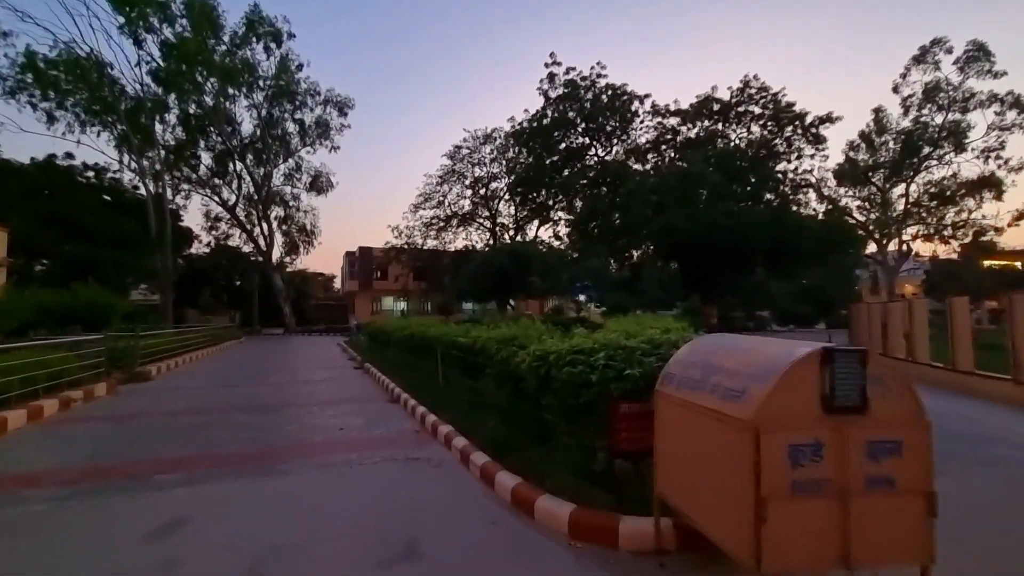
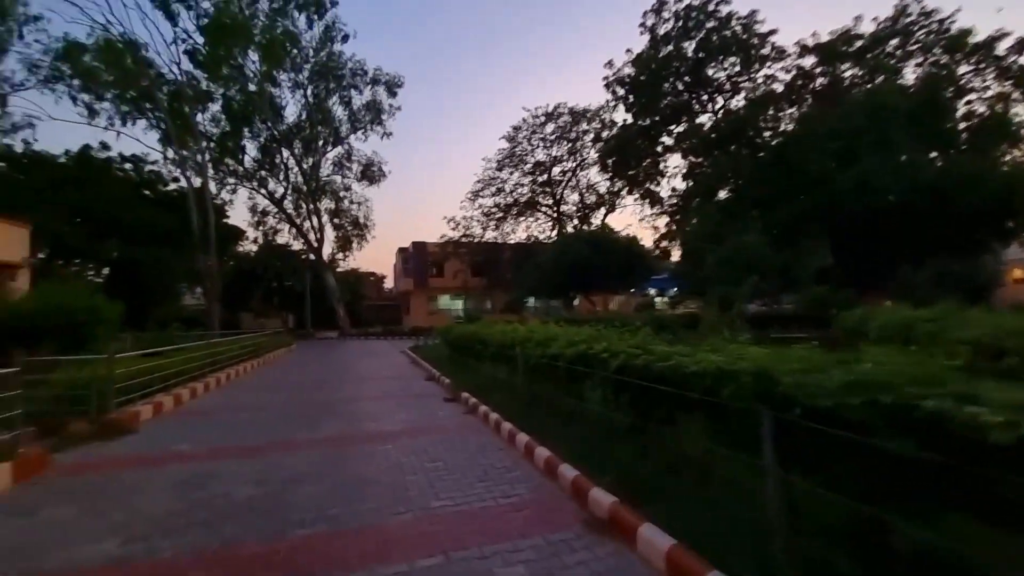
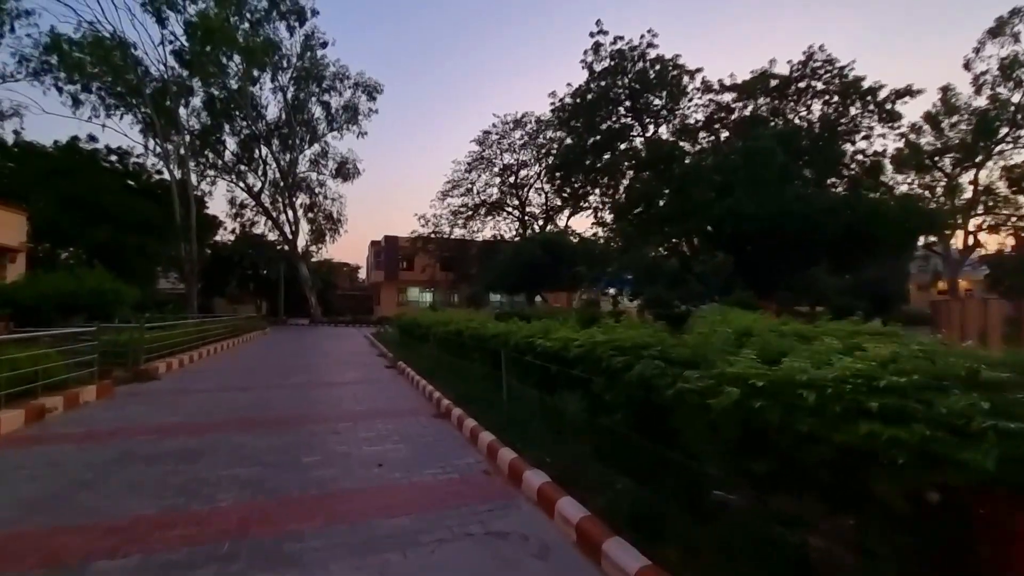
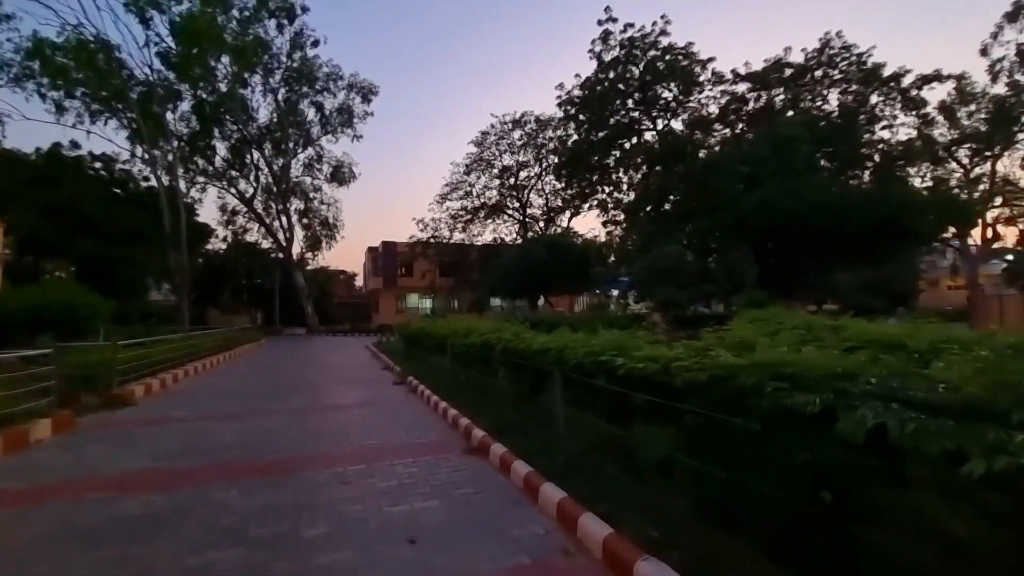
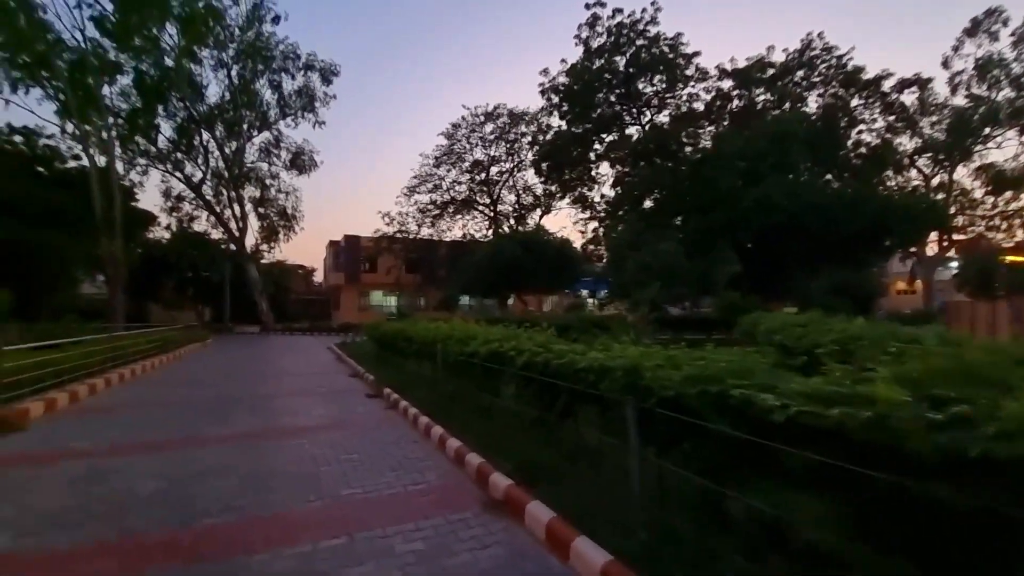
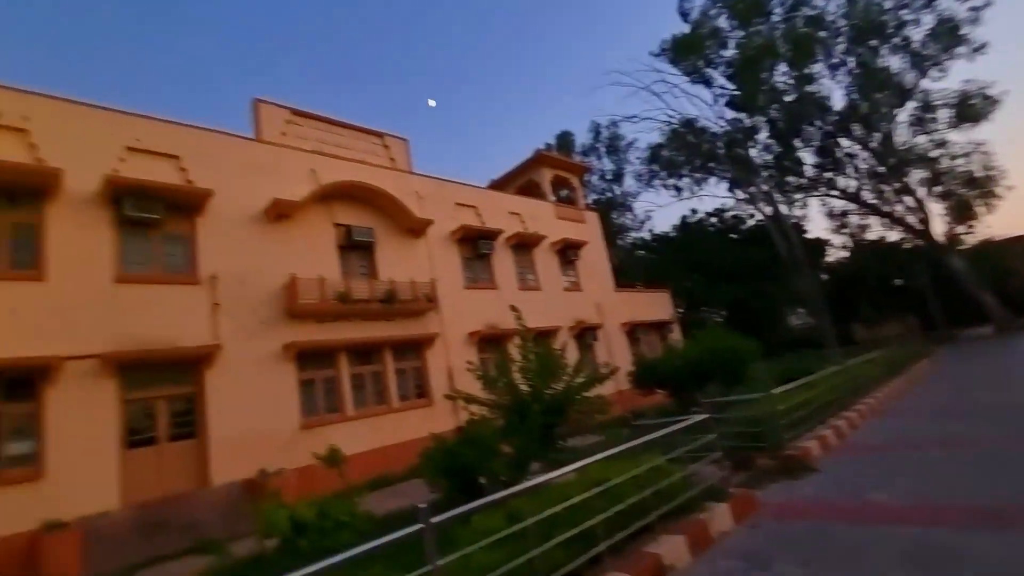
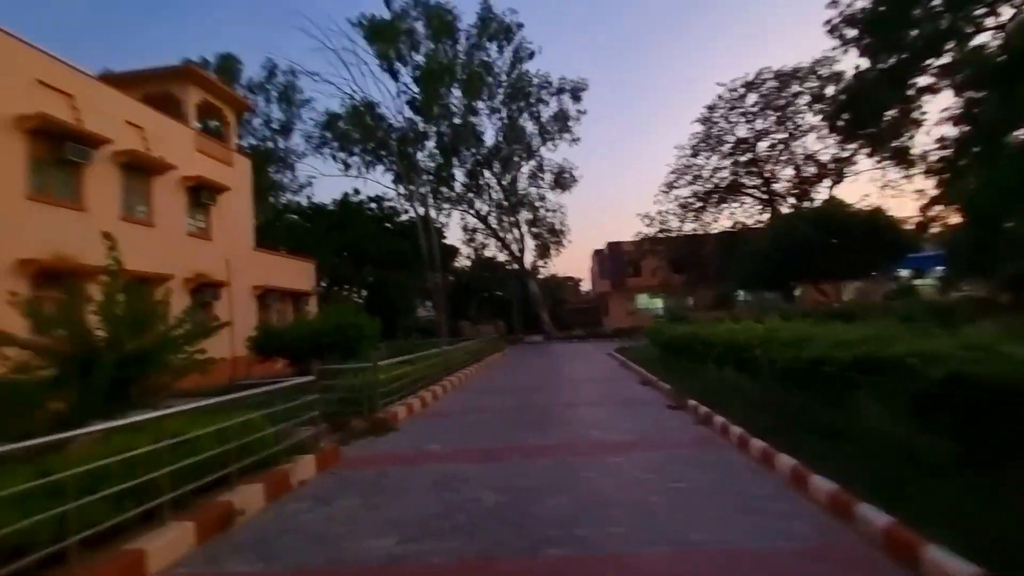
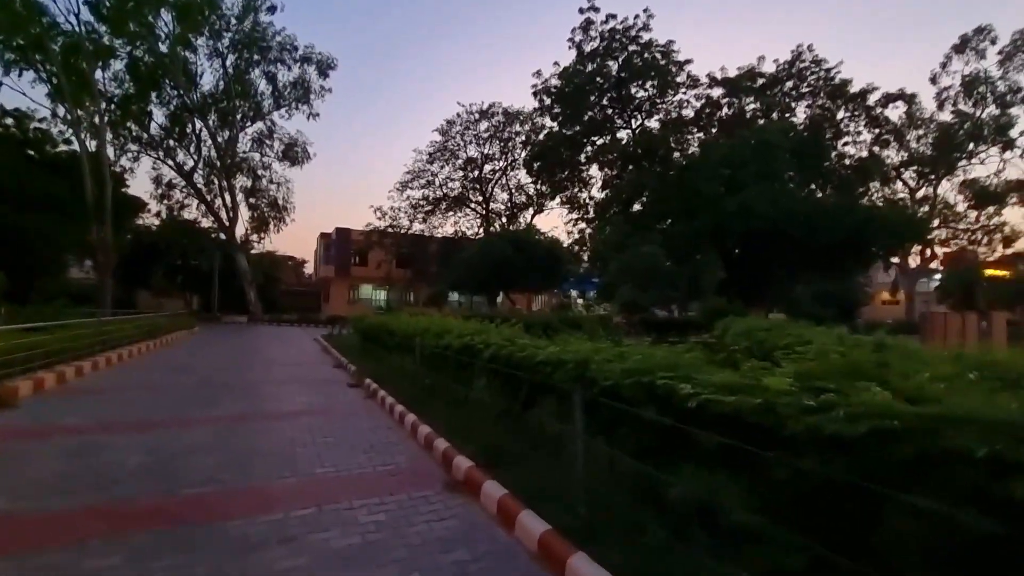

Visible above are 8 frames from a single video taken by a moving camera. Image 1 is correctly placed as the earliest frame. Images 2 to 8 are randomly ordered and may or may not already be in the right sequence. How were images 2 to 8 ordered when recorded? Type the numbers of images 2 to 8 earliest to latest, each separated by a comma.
3, 4, 8, 5, 2, 7, 6
